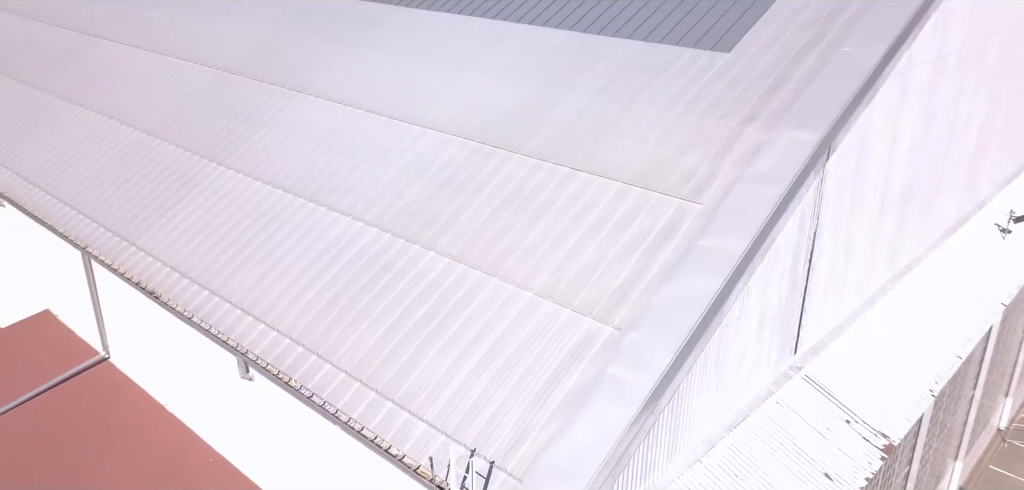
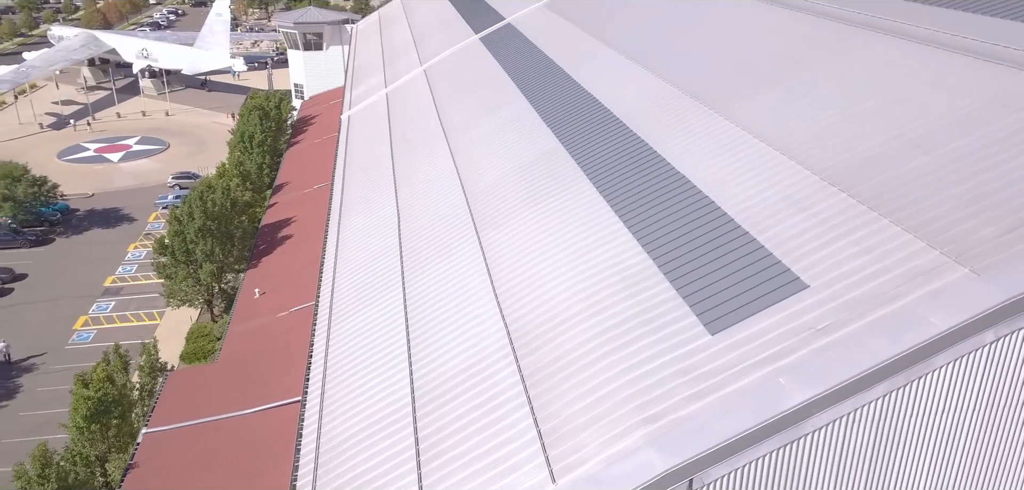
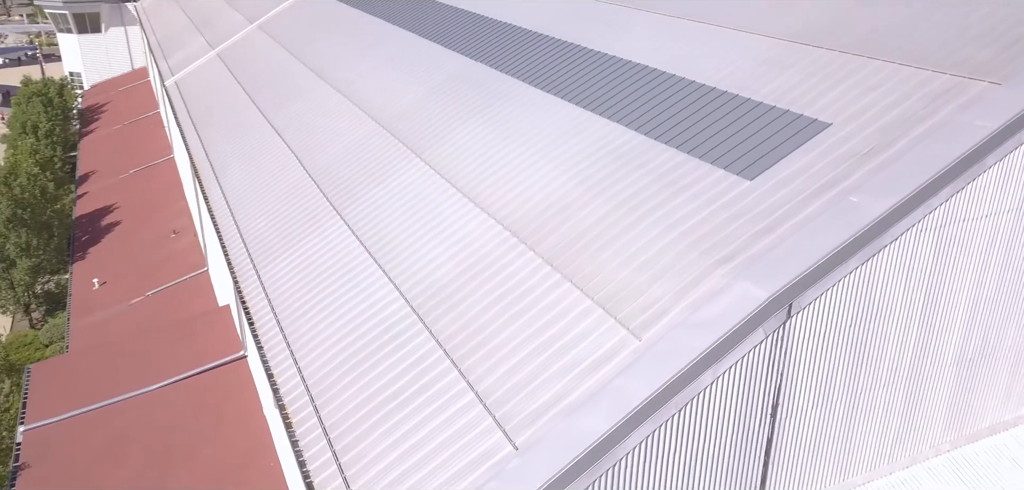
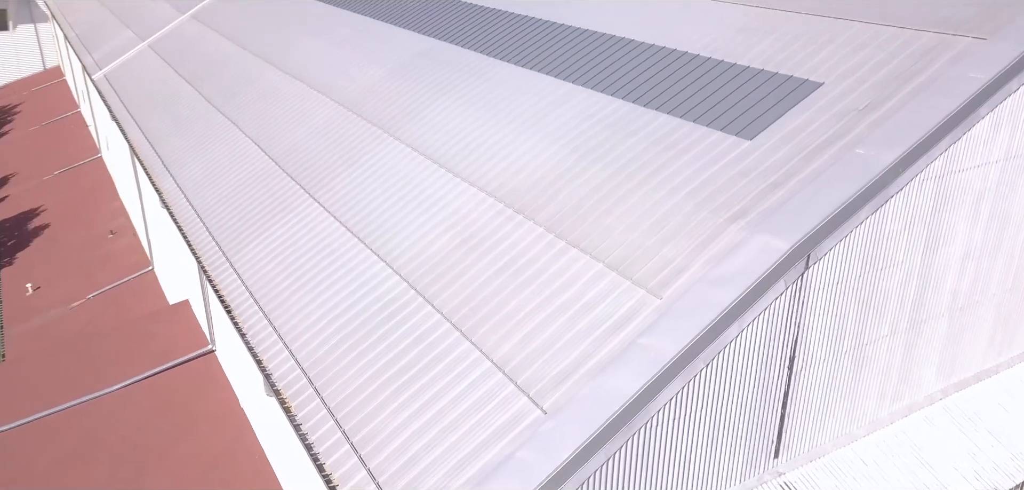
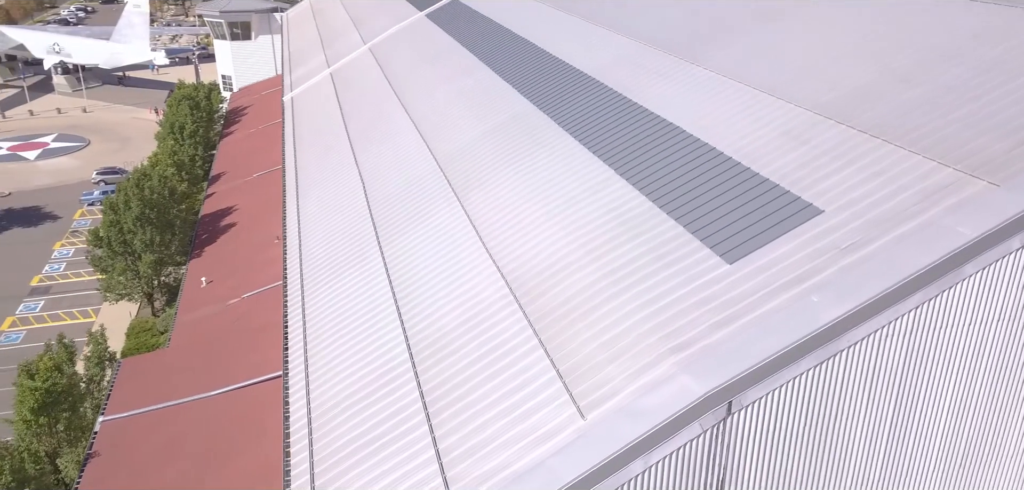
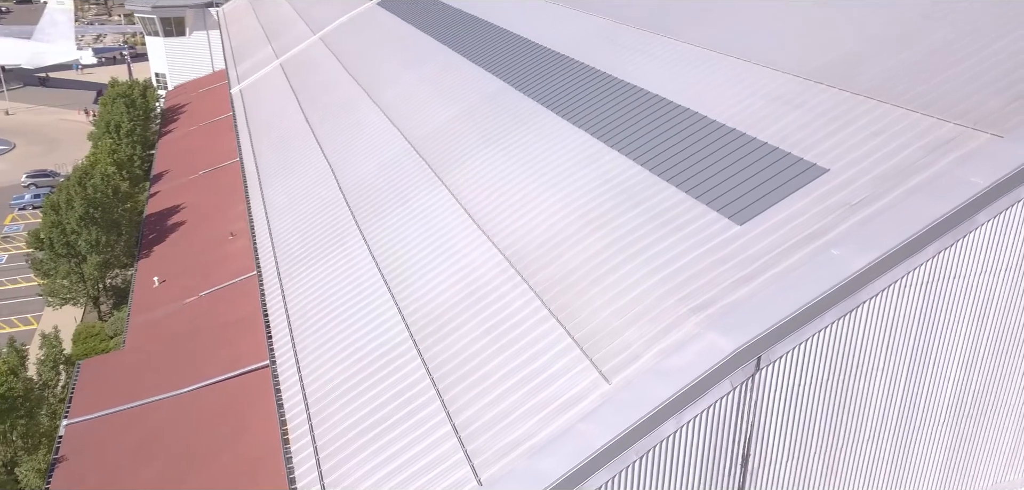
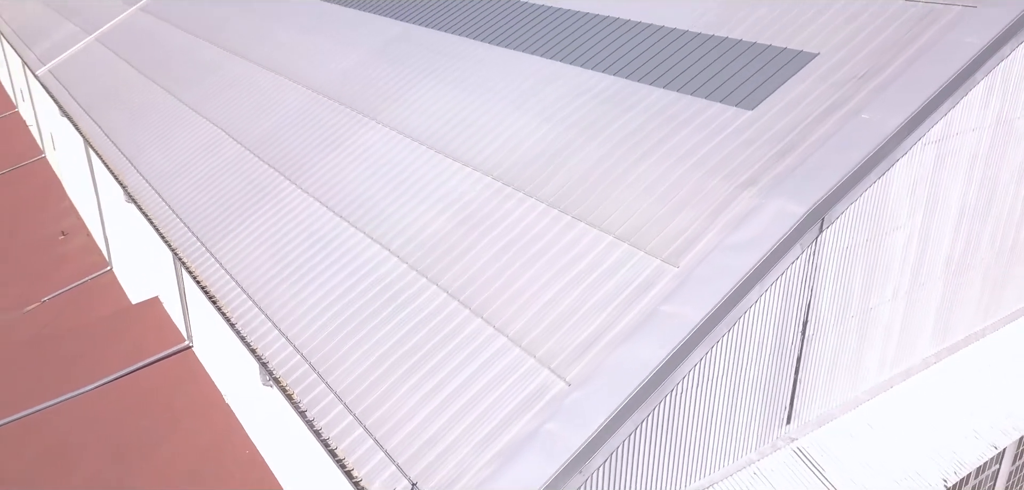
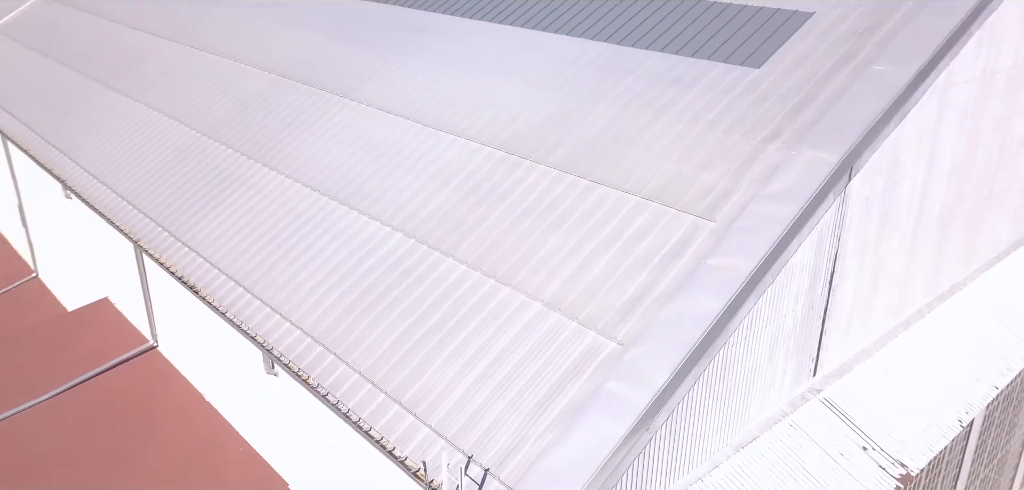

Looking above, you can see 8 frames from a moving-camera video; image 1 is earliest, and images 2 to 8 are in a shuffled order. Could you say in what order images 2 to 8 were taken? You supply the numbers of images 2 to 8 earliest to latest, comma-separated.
8, 7, 4, 3, 6, 5, 2
